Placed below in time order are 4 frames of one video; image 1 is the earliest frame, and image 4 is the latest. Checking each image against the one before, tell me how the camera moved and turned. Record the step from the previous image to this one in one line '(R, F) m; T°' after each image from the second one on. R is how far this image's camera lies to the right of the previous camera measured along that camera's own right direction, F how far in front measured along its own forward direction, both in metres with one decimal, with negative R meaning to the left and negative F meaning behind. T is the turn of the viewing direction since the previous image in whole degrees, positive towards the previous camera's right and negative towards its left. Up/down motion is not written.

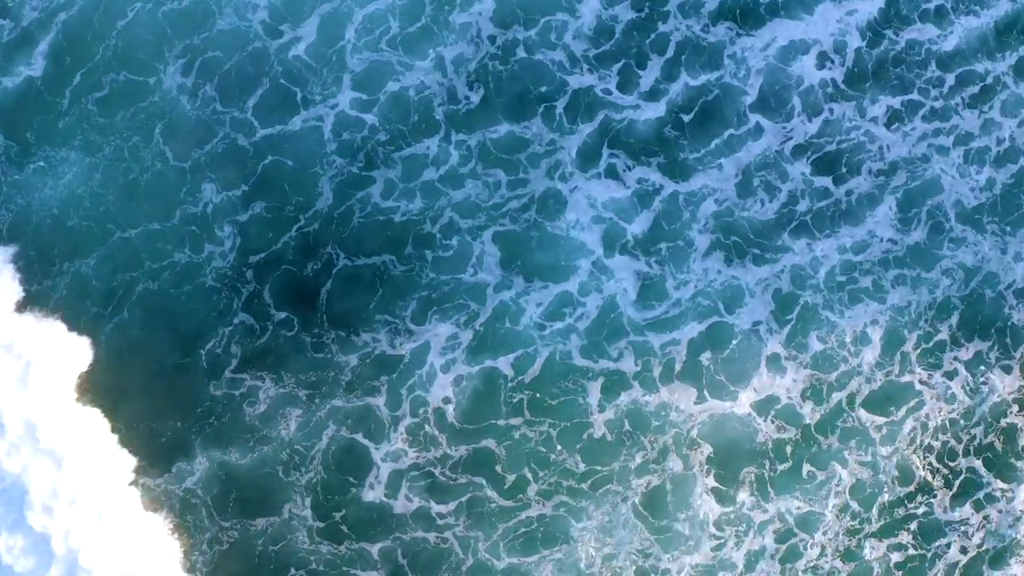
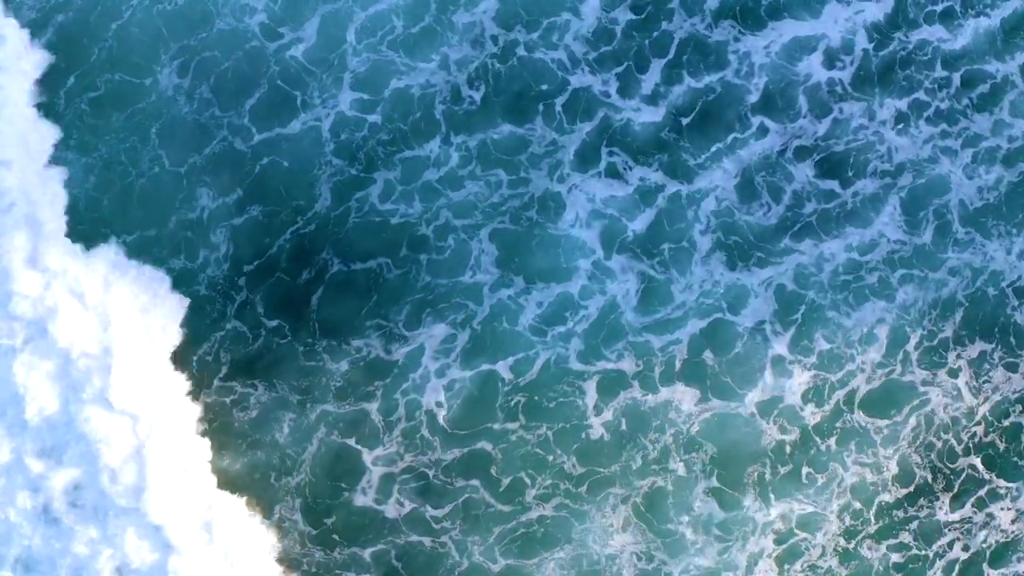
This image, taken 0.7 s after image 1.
(+2.0, +1.3) m; 0°
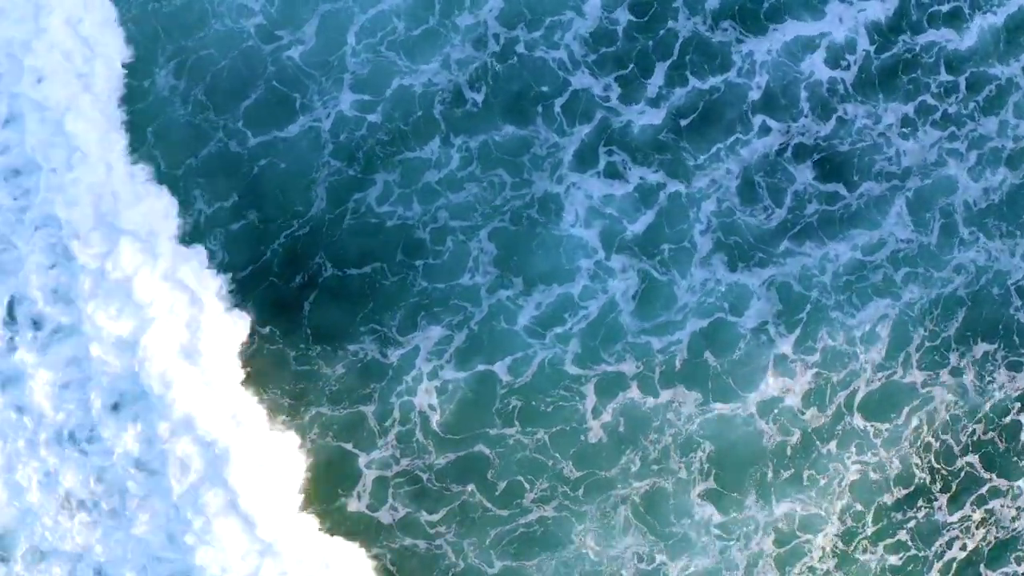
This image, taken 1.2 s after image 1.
(+1.8, +0.3) m; 0°
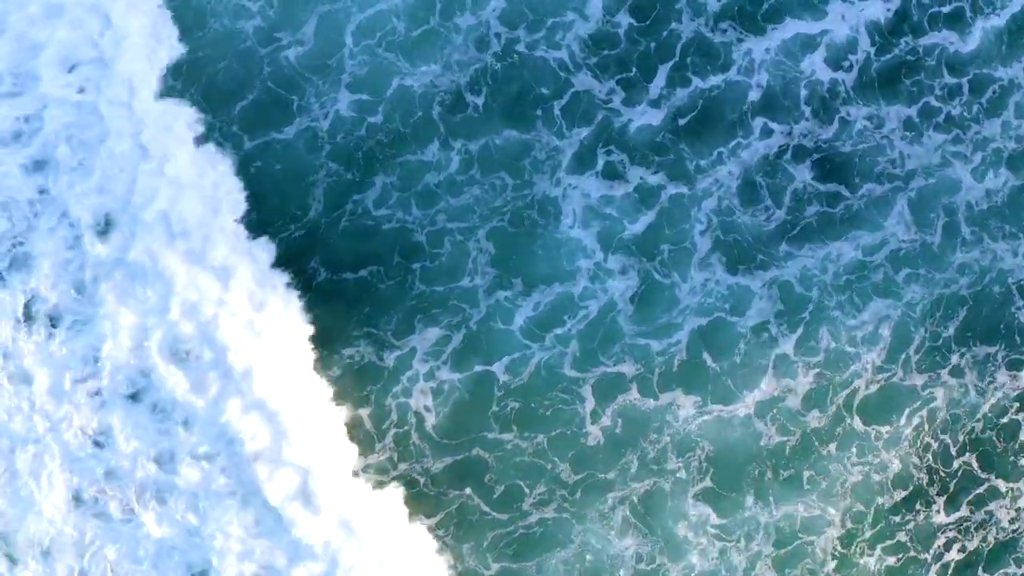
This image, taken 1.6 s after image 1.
(+1.1, +0.2) m; 0°
